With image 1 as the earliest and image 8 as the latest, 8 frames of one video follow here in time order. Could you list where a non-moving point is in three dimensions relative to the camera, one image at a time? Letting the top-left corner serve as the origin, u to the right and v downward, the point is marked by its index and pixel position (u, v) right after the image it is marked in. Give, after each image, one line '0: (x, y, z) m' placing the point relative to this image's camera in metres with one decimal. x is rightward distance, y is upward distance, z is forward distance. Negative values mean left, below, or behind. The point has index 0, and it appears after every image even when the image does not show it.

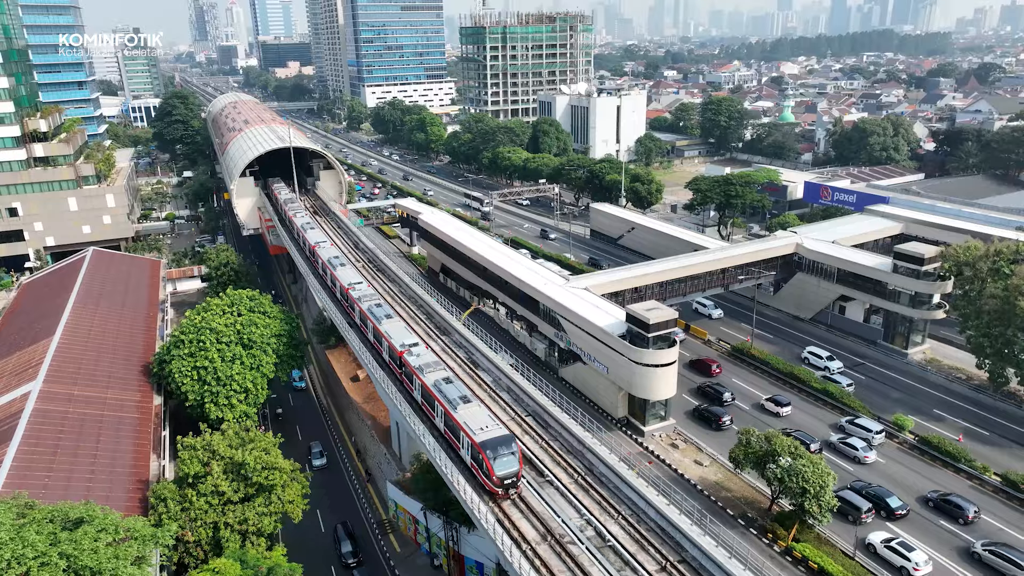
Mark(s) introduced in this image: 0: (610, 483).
0: (+2.5, -5.0, +18.1) m
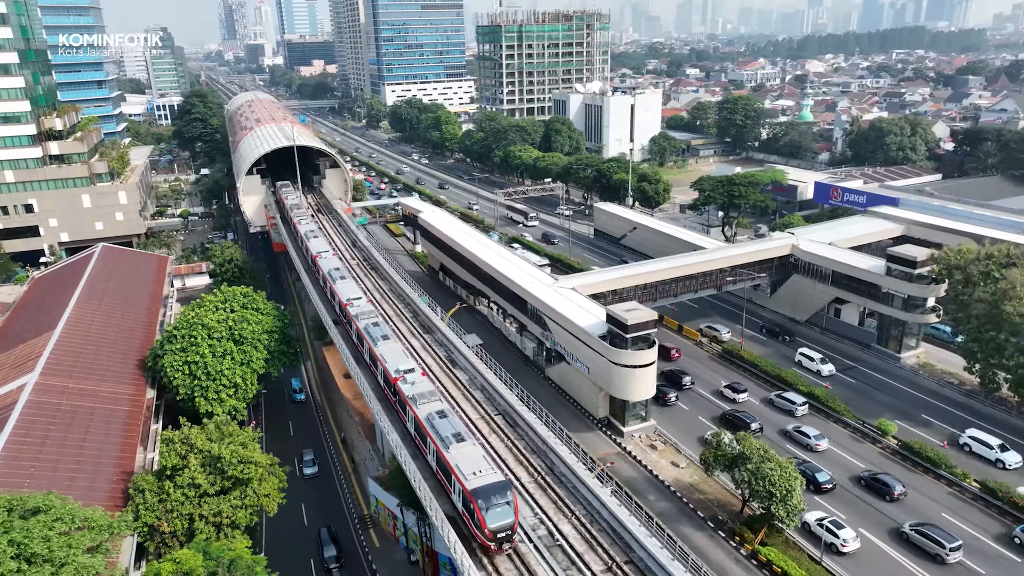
0: (+1.5, -5.1, +18.2) m
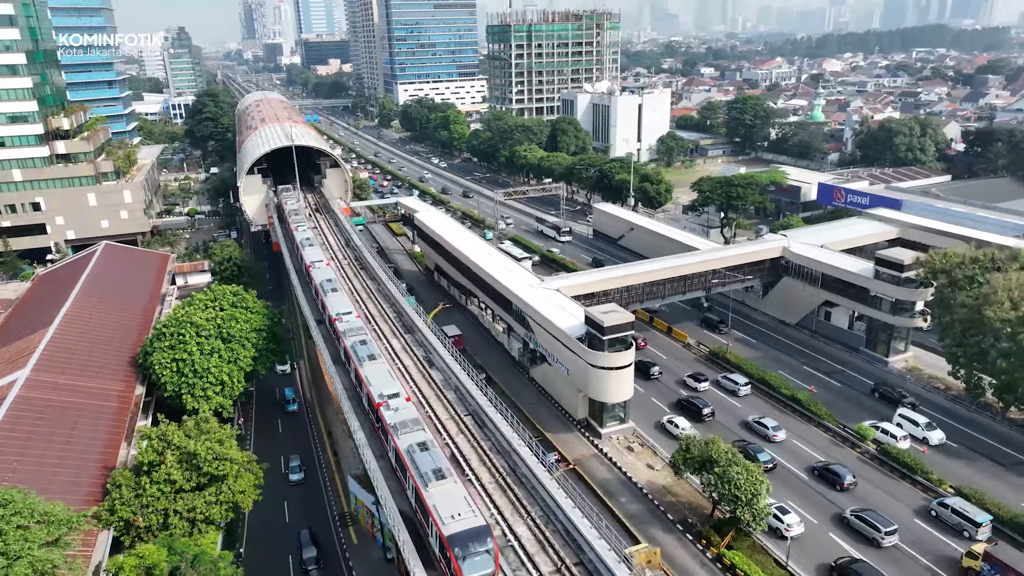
0: (+0.4, -5.1, +18.3) m
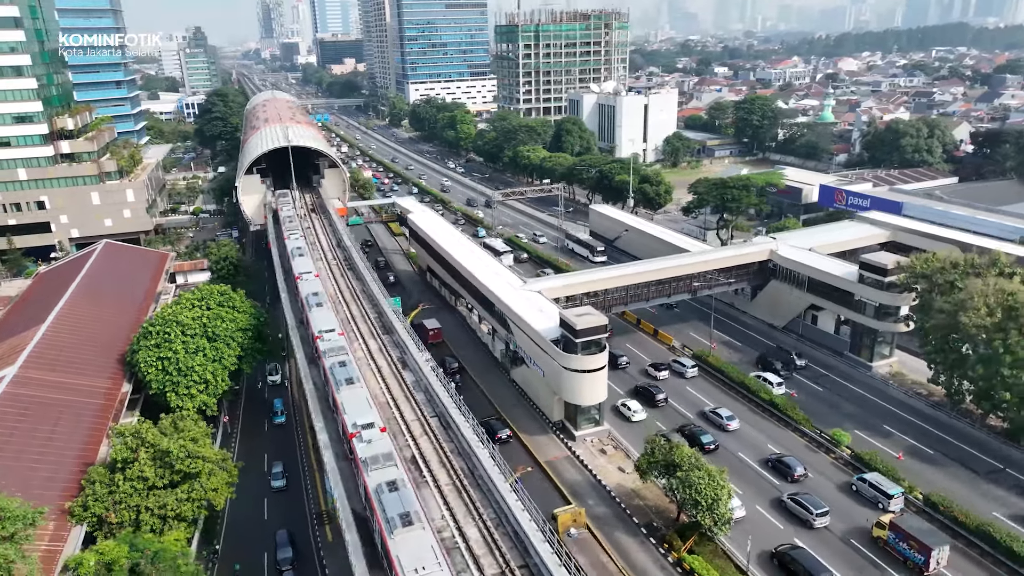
0: (-0.7, -5.2, +18.5) m
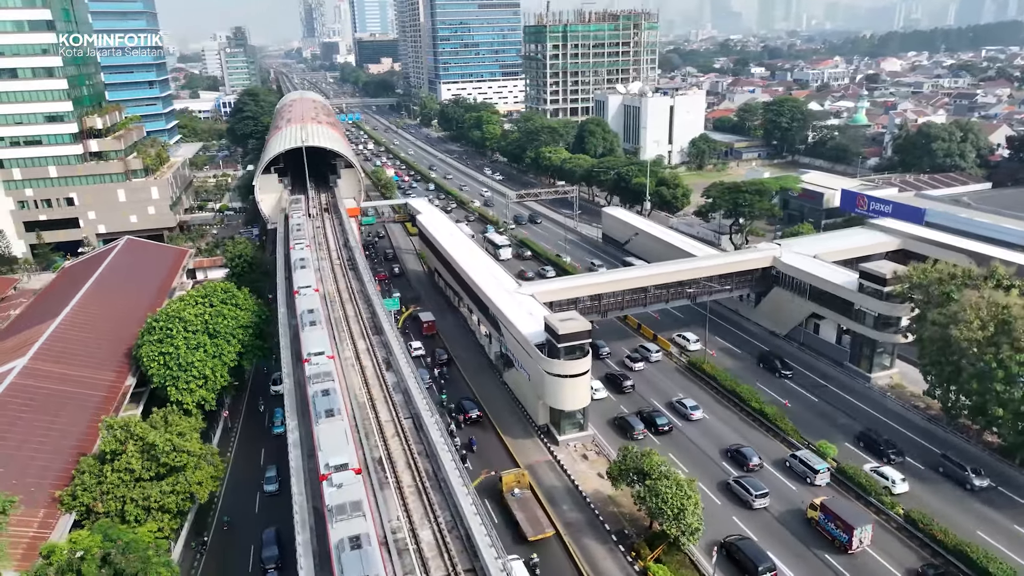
0: (-1.8, -5.3, +18.7) m
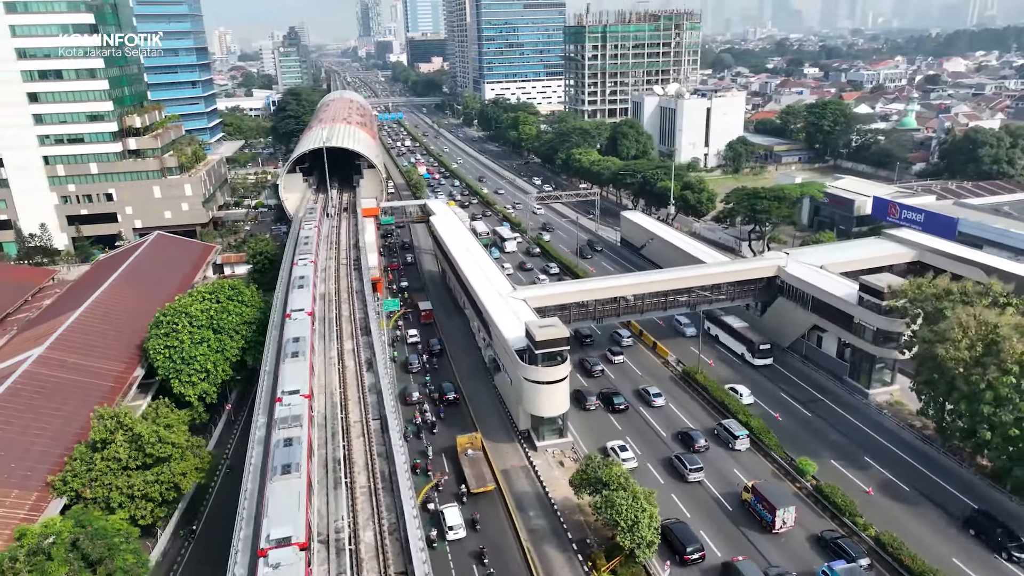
0: (-3.1, -5.5, +19.0) m
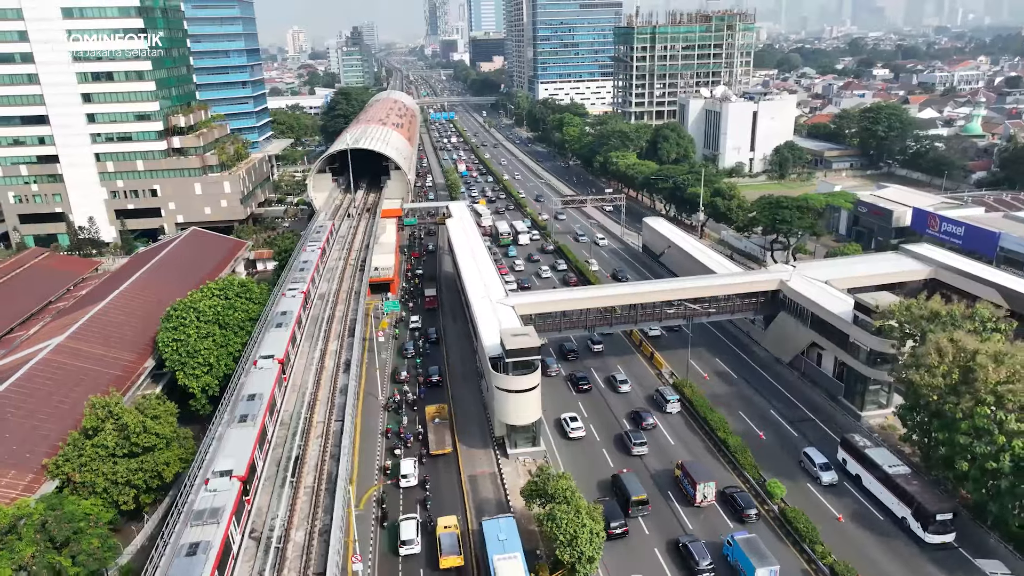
0: (-4.9, -5.7, +19.5) m
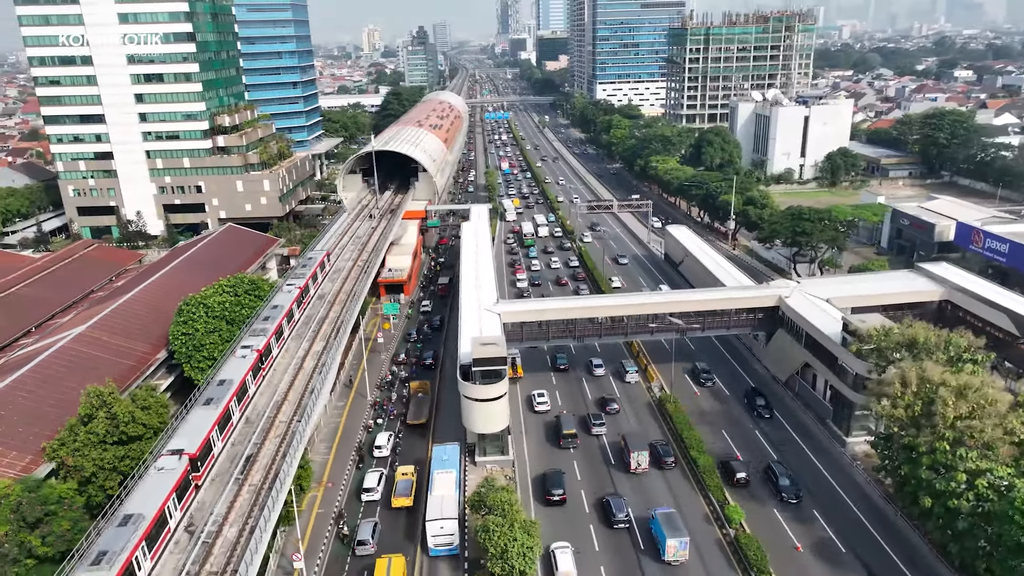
0: (-6.8, -5.9, +20.2) m
